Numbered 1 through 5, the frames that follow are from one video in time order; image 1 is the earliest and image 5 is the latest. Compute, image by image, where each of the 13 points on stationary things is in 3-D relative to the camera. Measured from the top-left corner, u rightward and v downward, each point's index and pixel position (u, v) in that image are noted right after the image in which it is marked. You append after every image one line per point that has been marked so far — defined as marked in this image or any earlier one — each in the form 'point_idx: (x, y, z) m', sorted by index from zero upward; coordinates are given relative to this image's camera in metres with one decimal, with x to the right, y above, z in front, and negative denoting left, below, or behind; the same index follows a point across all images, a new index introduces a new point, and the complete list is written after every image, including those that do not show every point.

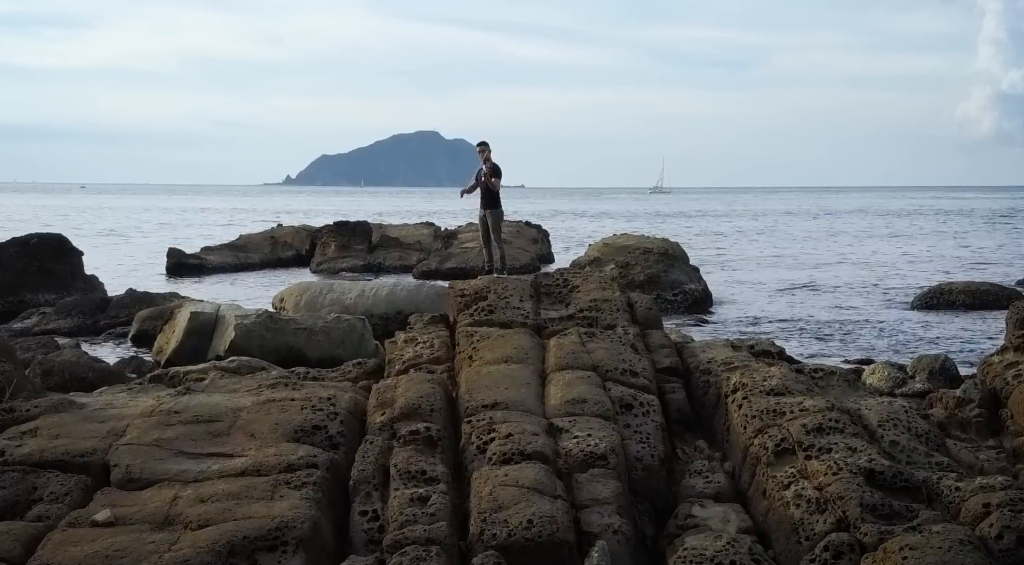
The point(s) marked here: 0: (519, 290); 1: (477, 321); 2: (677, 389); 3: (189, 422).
0: (+0.1, -0.1, +15.8) m
1: (-0.4, -0.4, +15.3) m
2: (+1.6, -1.0, +13.7) m
3: (-2.7, -1.2, +12.0) m
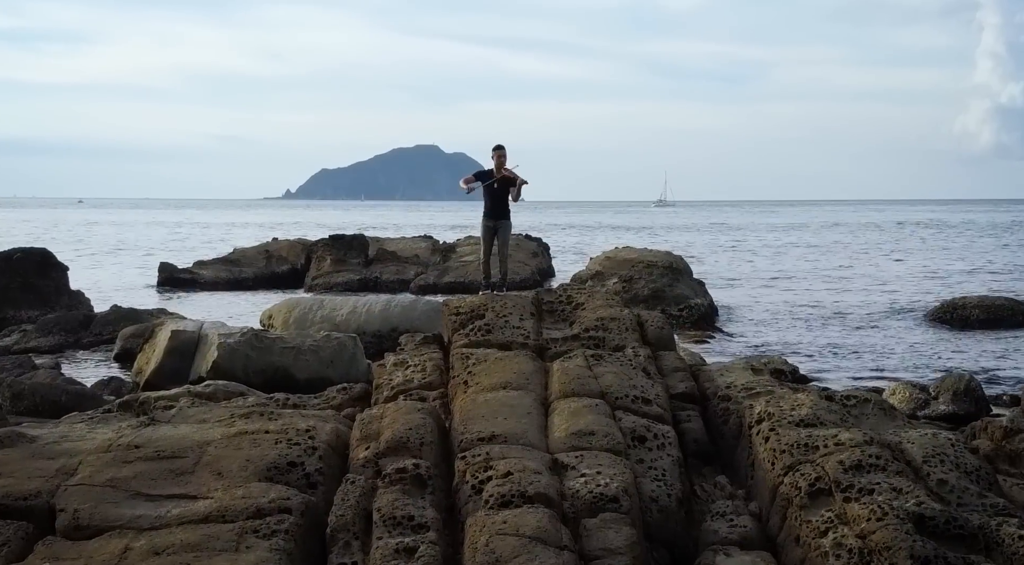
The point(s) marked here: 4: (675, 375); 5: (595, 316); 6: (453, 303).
0: (+0.1, -0.3, +14.5) m
1: (-0.4, -0.6, +14.0) m
2: (+1.6, -1.2, +12.4) m
3: (-2.7, -1.3, +10.7) m
4: (+1.5, -0.9, +13.3) m
5: (+0.8, -0.3, +14.5) m
6: (-0.6, -0.2, +14.6) m
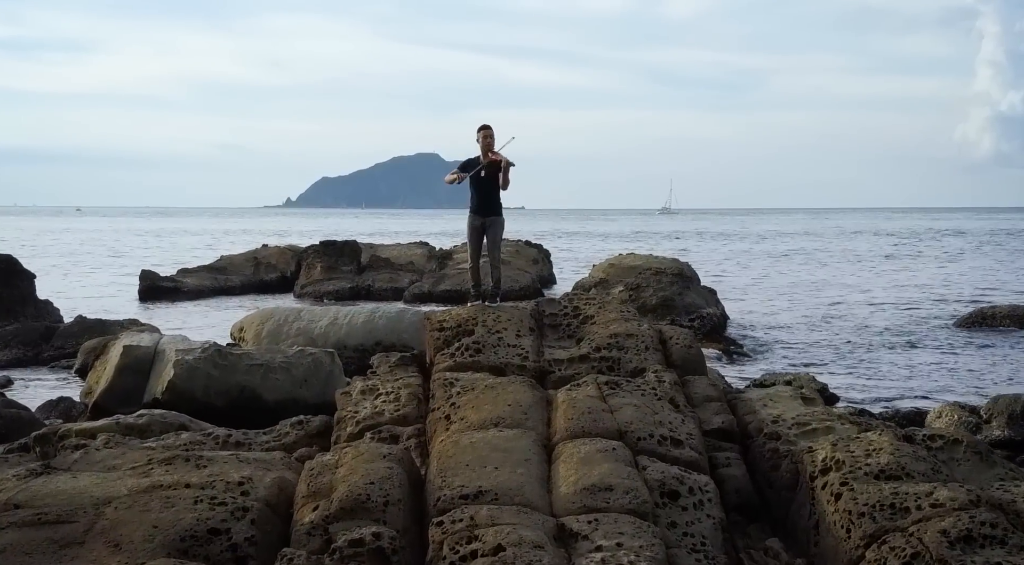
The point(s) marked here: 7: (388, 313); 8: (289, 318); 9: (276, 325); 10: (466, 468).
0: (0.0, -0.3, +11.9) m
1: (-0.4, -0.7, +11.4) m
2: (+1.5, -1.2, +9.9) m
3: (-2.7, -1.4, +8.1) m
4: (+1.5, -0.9, +10.7) m
5: (+0.8, -0.4, +11.9) m
6: (-0.6, -0.3, +12.0) m
7: (-1.5, -0.4, +17.5) m
8: (-2.6, -0.4, +17.3) m
9: (-2.8, -0.5, +17.2) m
10: (-0.3, -1.1, +8.7) m
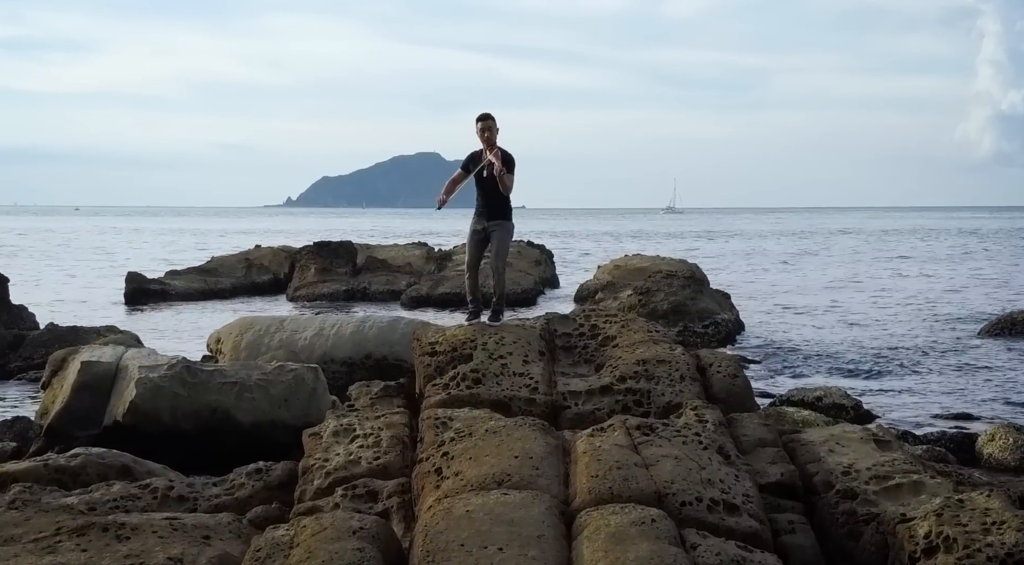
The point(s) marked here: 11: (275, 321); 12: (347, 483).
0: (+0.1, -0.4, +9.8) m
1: (-0.4, -0.8, +9.3) m
2: (+1.6, -1.3, +7.8) m
3: (-2.7, -1.5, +6.0) m
4: (+1.5, -1.0, +8.6) m
5: (+0.8, -0.5, +9.8) m
6: (-0.6, -0.4, +10.0) m
7: (-1.5, -0.5, +15.4) m
8: (-2.6, -0.5, +15.2) m
9: (-2.7, -0.6, +15.1) m
10: (-0.2, -1.2, +6.6) m
11: (-2.7, -0.4, +15.7) m
12: (-1.0, -1.2, +8.4) m
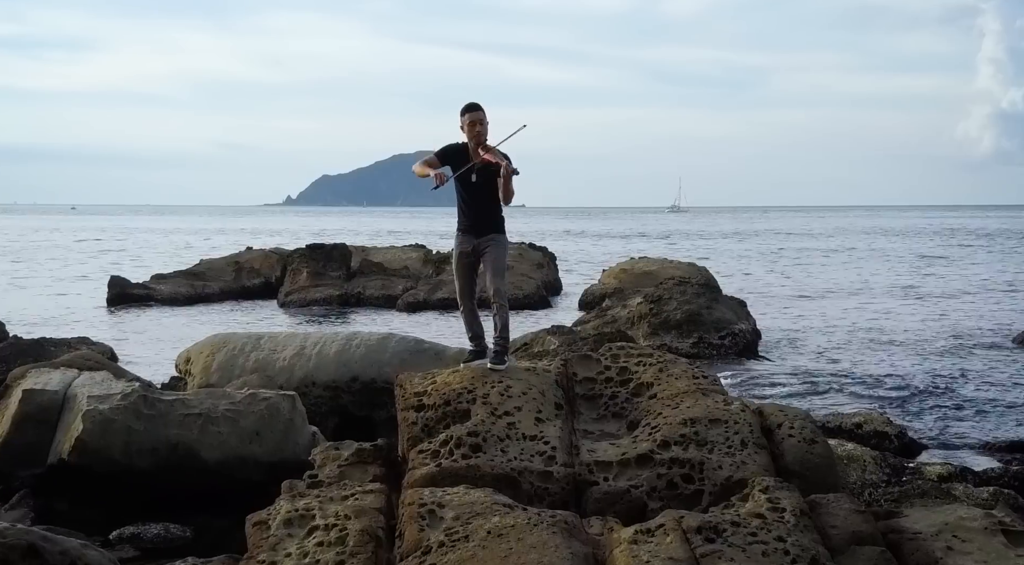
0: (+0.1, -0.6, +7.6) m
1: (-0.3, -1.0, +7.1) m
2: (+1.6, -1.5, +5.5) m
3: (-2.7, -1.7, +3.8) m
4: (+1.6, -1.2, +6.4) m
5: (+0.9, -0.7, +7.6) m
6: (-0.5, -0.6, +7.7) m
7: (-1.4, -0.7, +13.2) m
8: (-2.5, -0.7, +12.9) m
9: (-2.7, -0.8, +12.9) m
10: (-0.2, -1.4, +4.4) m
11: (-2.6, -0.6, +13.4) m
12: (-0.9, -1.4, +6.1) m
